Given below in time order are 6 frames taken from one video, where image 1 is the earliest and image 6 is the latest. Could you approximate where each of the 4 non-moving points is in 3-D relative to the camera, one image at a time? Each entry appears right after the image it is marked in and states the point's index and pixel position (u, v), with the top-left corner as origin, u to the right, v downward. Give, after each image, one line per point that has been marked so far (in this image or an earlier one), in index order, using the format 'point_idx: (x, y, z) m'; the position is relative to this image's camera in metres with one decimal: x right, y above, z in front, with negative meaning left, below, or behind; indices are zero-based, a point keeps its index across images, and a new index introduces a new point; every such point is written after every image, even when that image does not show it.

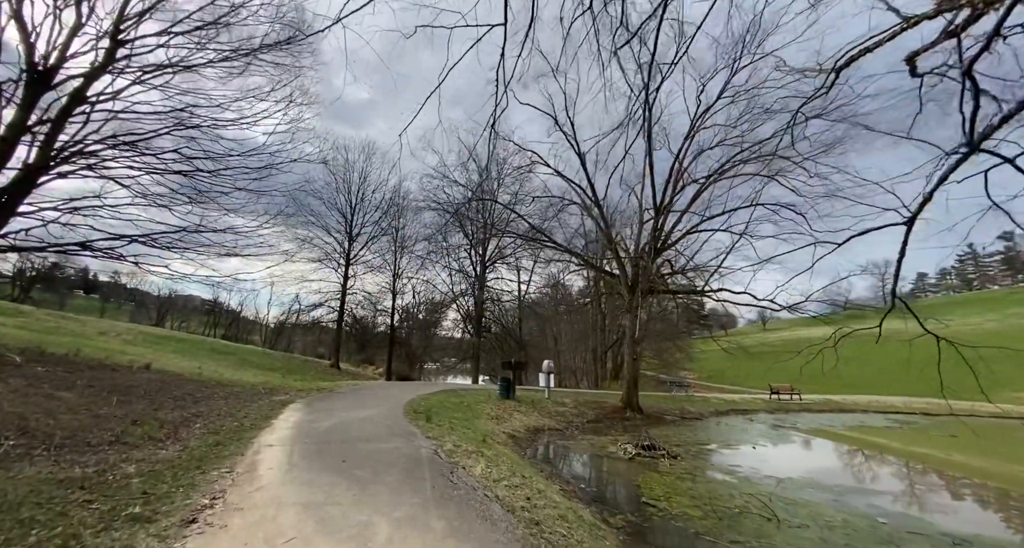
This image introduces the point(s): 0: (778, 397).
0: (+12.3, -5.9, +19.2) m
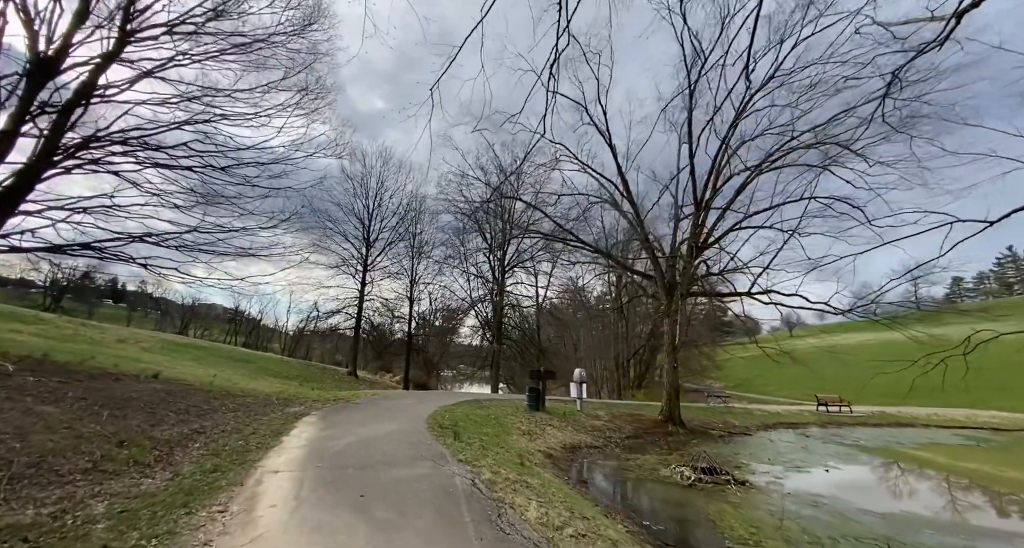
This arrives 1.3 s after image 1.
0: (+13.4, -5.9, +17.7) m
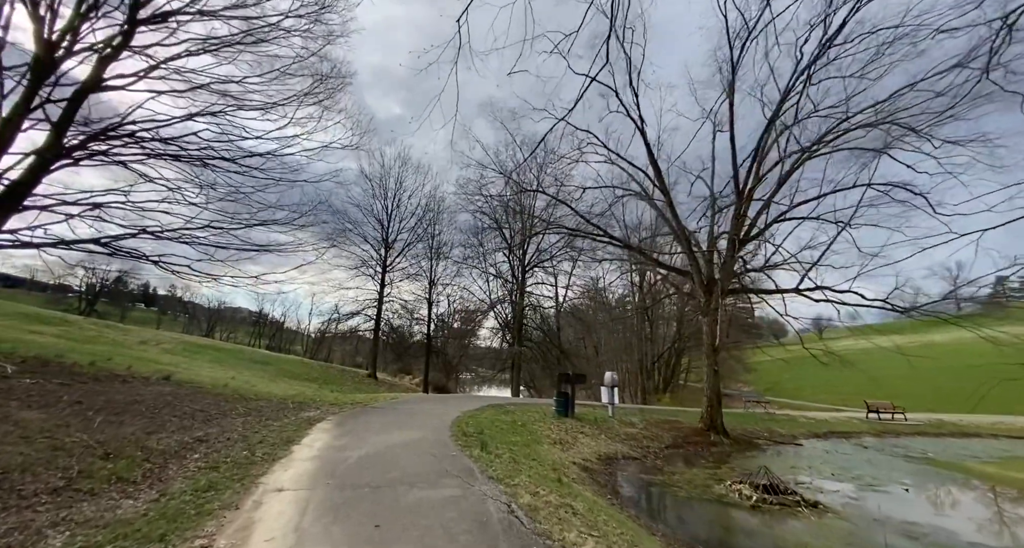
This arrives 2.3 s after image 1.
0: (+14.4, -5.7, +16.3) m
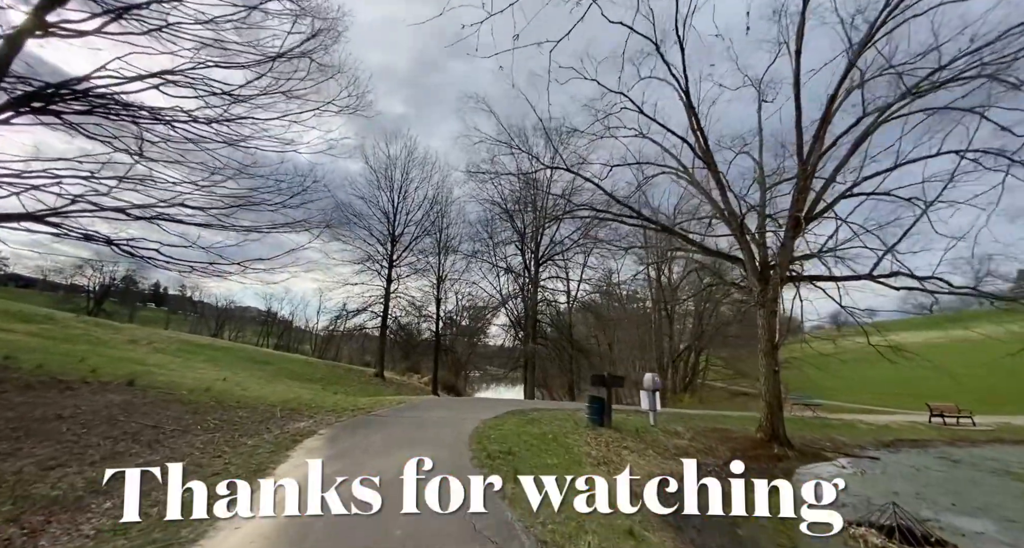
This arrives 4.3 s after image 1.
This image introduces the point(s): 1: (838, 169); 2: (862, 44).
0: (+15.1, -5.3, +14.5) m
1: (+8.0, +2.6, +10.0) m
2: (+7.8, +5.2, +9.0) m
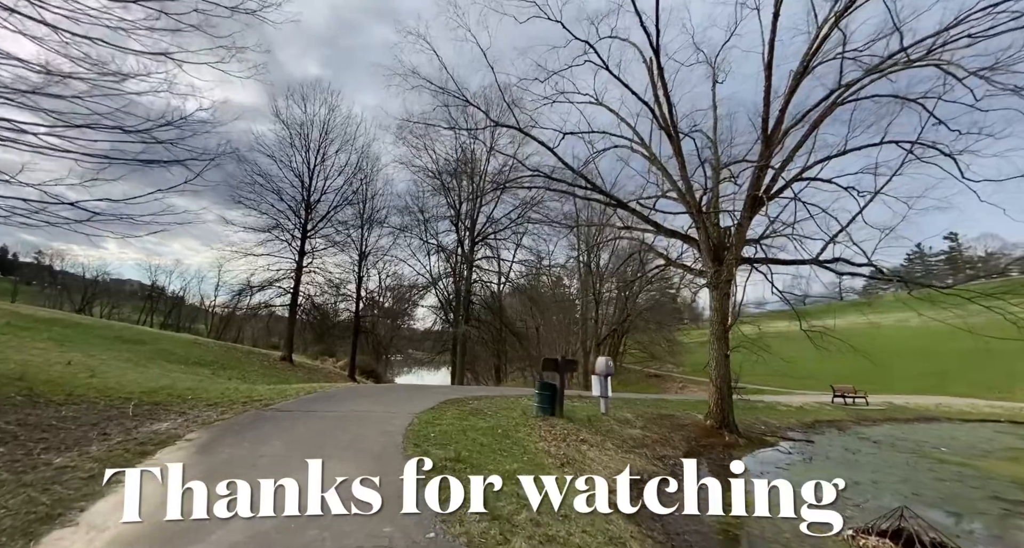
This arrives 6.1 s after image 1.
0: (+12.7, -5.0, +15.8) m
1: (+6.8, +2.9, +9.8) m
2: (+6.9, +5.6, +8.7) m
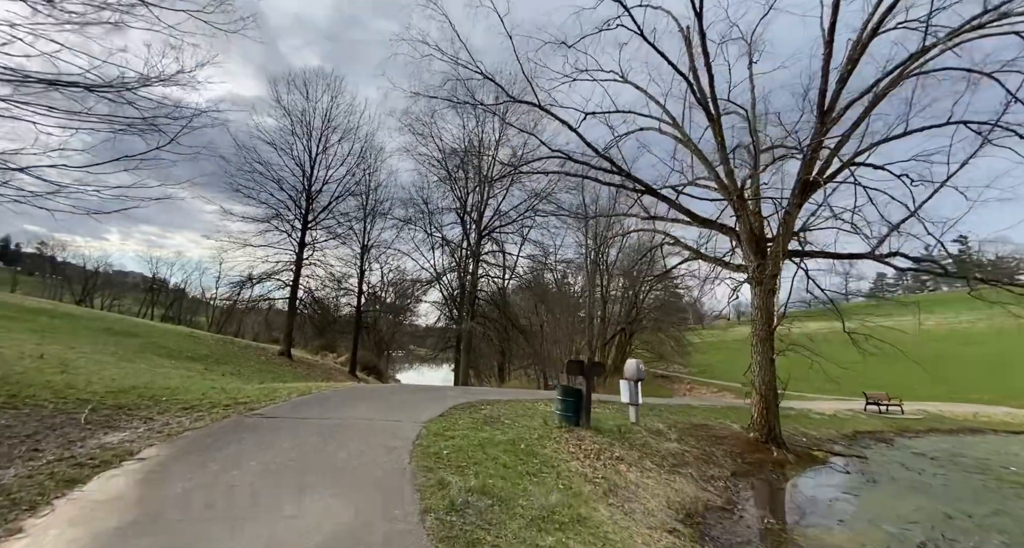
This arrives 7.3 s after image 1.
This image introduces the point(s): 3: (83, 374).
0: (+13.0, -4.9, +14.7) m
1: (+7.2, +3.1, +8.7) m
2: (+7.4, +5.7, +7.6) m
3: (-9.1, -2.1, +8.8) m
